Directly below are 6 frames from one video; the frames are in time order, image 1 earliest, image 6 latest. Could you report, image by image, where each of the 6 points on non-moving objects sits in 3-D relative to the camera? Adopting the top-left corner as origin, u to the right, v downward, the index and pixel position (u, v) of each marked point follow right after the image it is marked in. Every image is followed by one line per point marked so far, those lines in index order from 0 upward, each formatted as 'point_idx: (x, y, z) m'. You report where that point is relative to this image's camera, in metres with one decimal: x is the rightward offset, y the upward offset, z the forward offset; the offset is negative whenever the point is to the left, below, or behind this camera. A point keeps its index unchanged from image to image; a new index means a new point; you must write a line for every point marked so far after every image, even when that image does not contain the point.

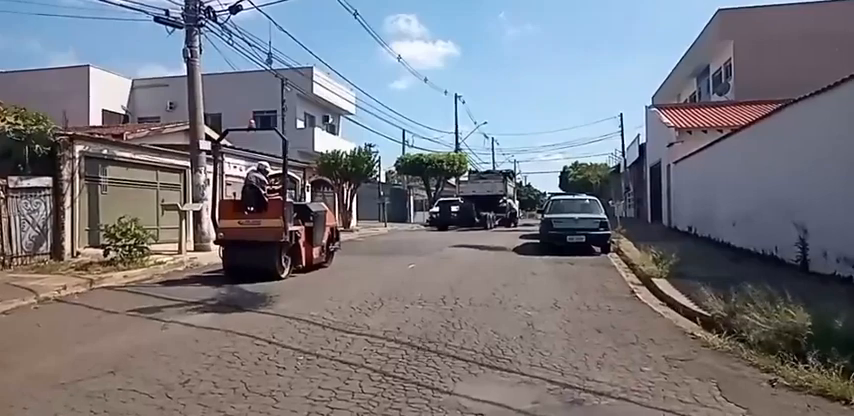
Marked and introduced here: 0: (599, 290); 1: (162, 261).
0: (+3.4, -1.6, +12.2) m
1: (-6.9, -1.4, +16.4) m
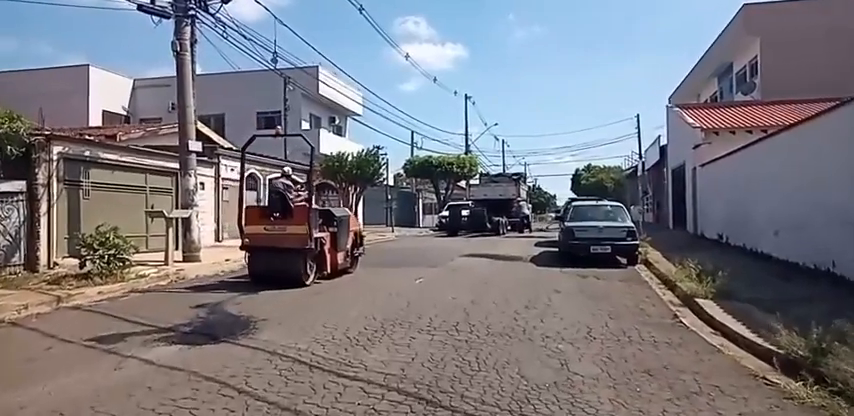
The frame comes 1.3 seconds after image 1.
0: (+3.5, -1.8, +10.5) m
1: (-6.7, -1.5, +14.9) m
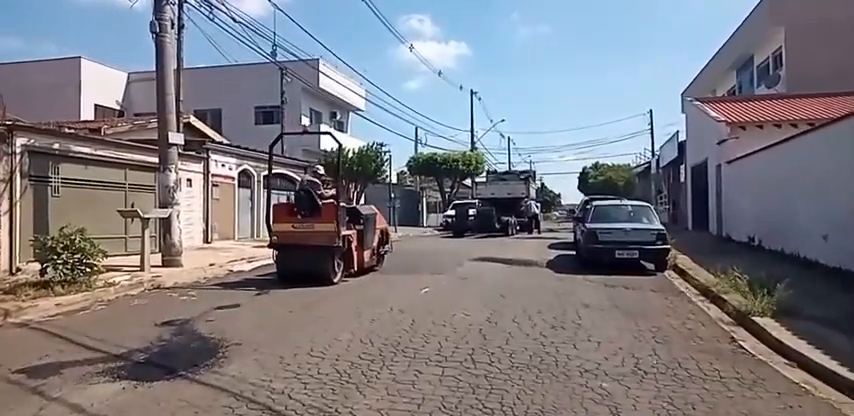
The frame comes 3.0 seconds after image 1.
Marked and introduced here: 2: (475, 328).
0: (+3.6, -1.8, +8.8) m
1: (-6.6, -1.5, +13.2) m
2: (+0.7, -1.7, +8.9) m
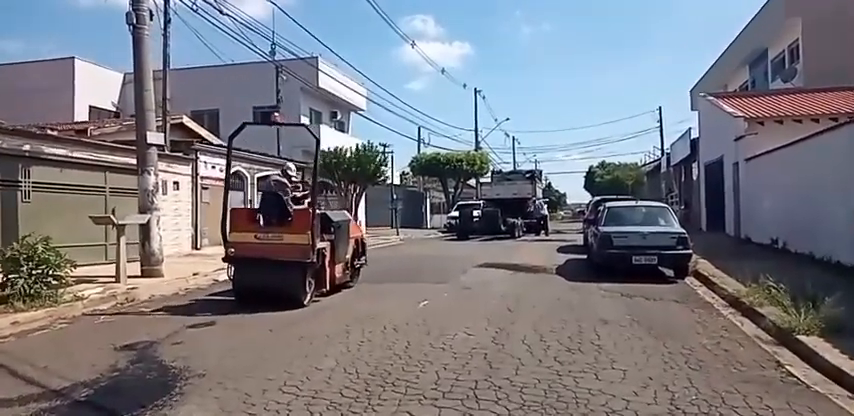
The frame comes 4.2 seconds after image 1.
0: (+3.6, -1.8, +7.6) m
1: (-6.6, -1.7, +12.1) m
2: (+0.6, -1.8, +7.7) m
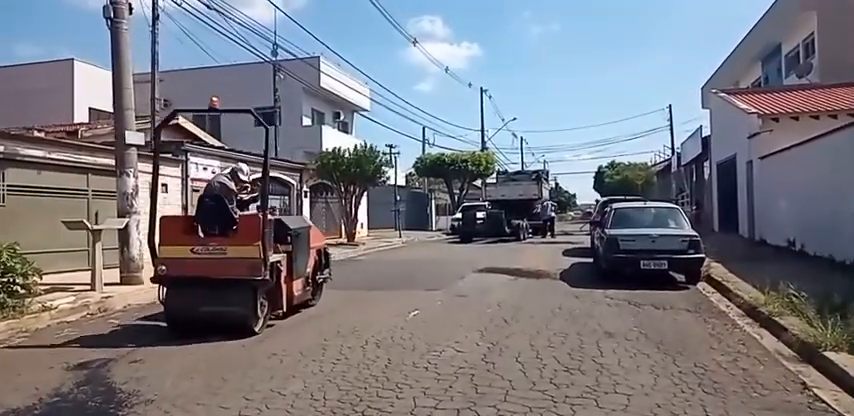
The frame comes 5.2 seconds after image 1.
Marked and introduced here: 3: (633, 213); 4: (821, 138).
0: (+3.4, -1.9, +6.7) m
1: (-6.7, -1.7, +11.3) m
2: (+0.4, -1.8, +6.9) m
3: (+4.9, -0.1, +15.1) m
4: (+10.2, +1.8, +16.4) m
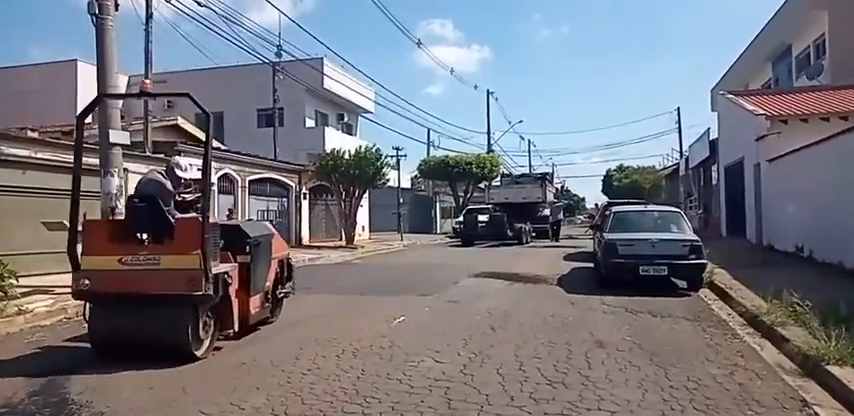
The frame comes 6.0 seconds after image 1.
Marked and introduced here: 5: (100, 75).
0: (+3.1, -1.9, +6.2) m
1: (-6.9, -1.7, +11.0) m
2: (+0.1, -1.8, +6.5) m
3: (+4.7, -0.2, +14.6) m
4: (+10.1, +1.7, +15.8) m
5: (-6.8, +2.8, +13.3) m
